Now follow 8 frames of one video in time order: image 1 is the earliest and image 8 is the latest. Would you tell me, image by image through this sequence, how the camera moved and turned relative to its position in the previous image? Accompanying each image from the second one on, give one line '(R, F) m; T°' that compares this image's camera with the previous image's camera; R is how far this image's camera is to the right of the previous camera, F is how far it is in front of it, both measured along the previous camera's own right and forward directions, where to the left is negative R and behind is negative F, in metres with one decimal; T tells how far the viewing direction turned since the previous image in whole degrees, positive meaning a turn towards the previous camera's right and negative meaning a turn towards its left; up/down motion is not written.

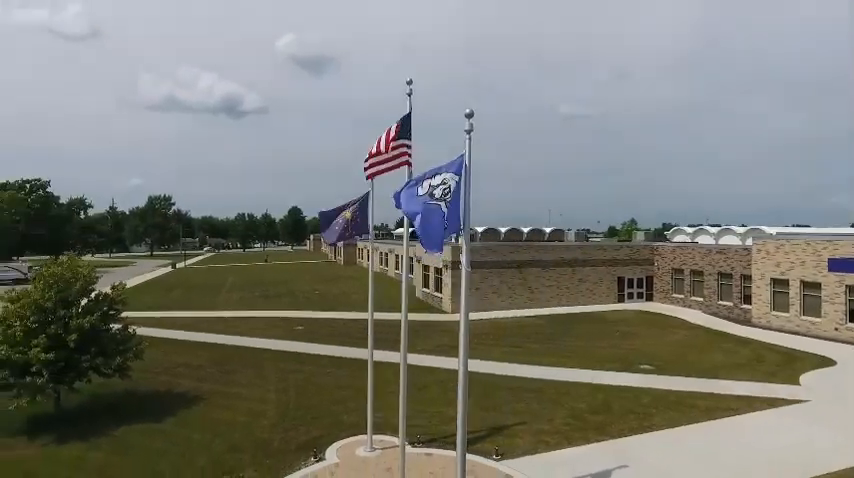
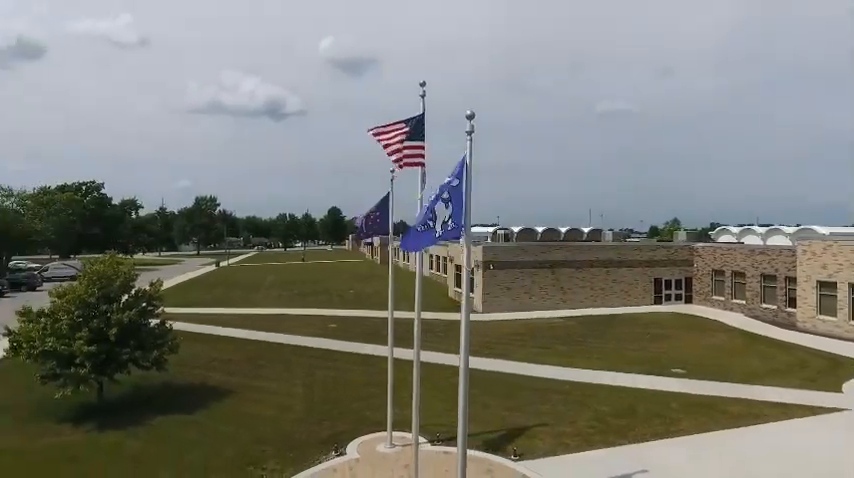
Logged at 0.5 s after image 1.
(+0.5, -0.1) m; -4°
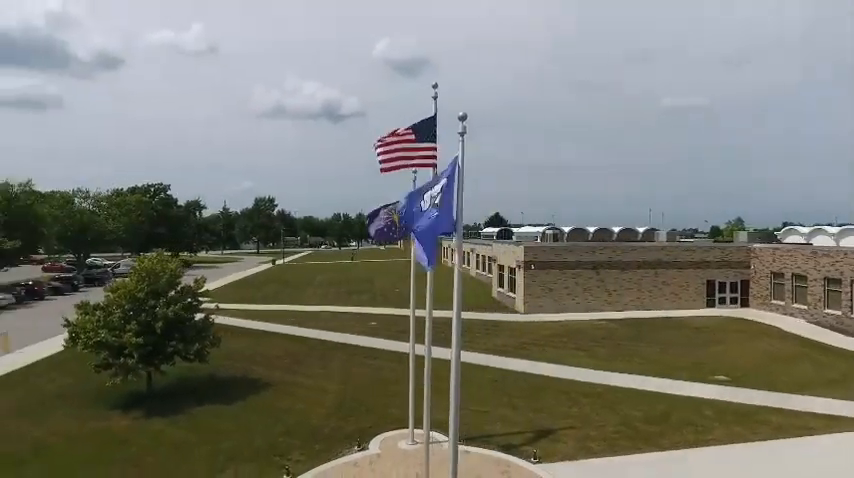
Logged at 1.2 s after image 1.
(+0.8, -0.1) m; -6°
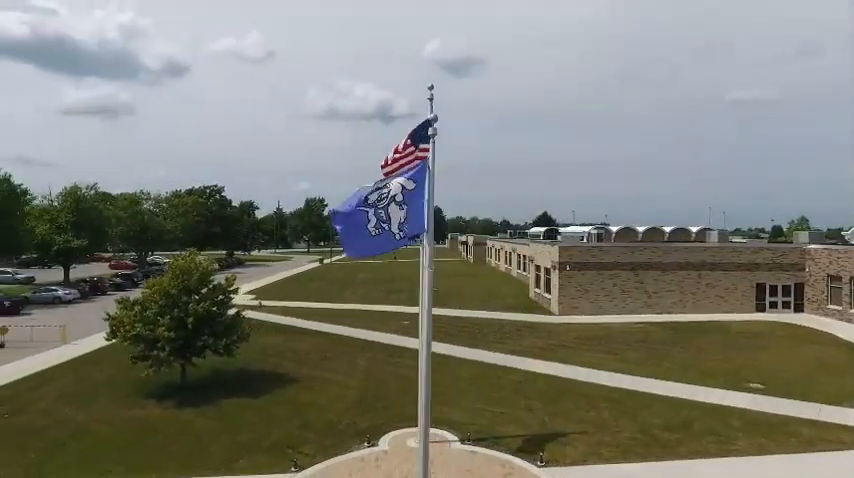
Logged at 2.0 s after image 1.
(+1.1, 0.0) m; -6°
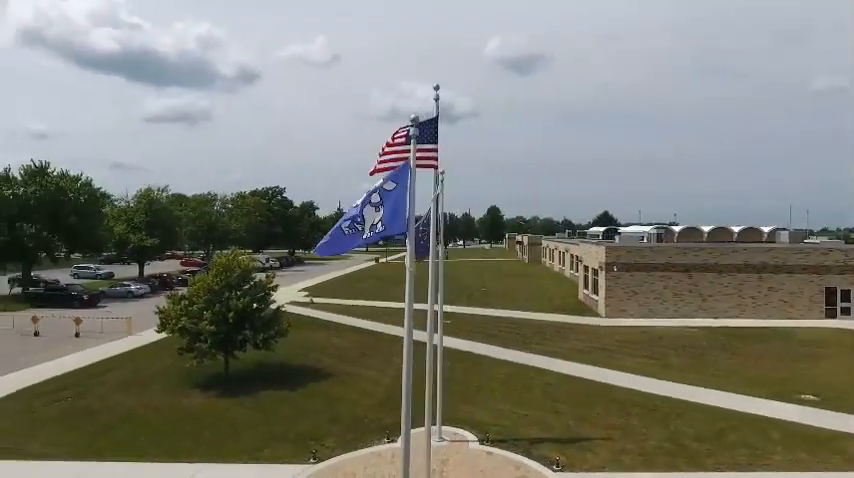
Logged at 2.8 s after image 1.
(+1.1, 0.0) m; -7°
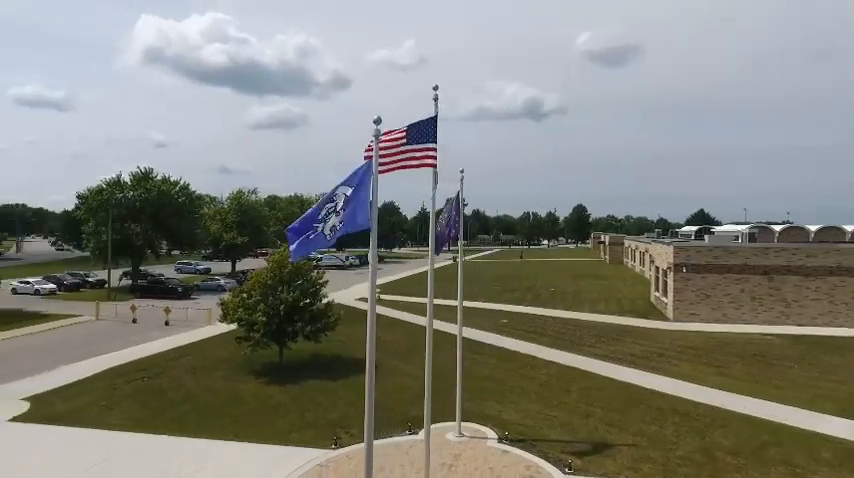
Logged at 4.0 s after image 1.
(+1.8, -0.1) m; -10°
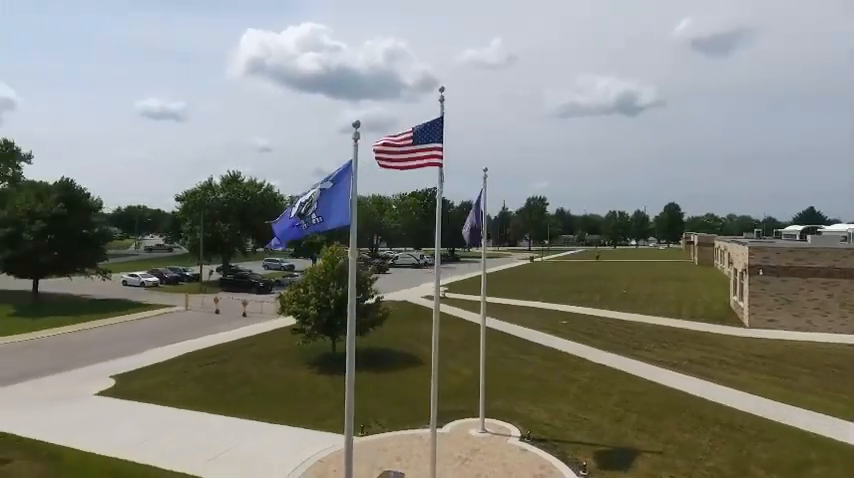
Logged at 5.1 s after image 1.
(+1.6, -0.2) m; -9°
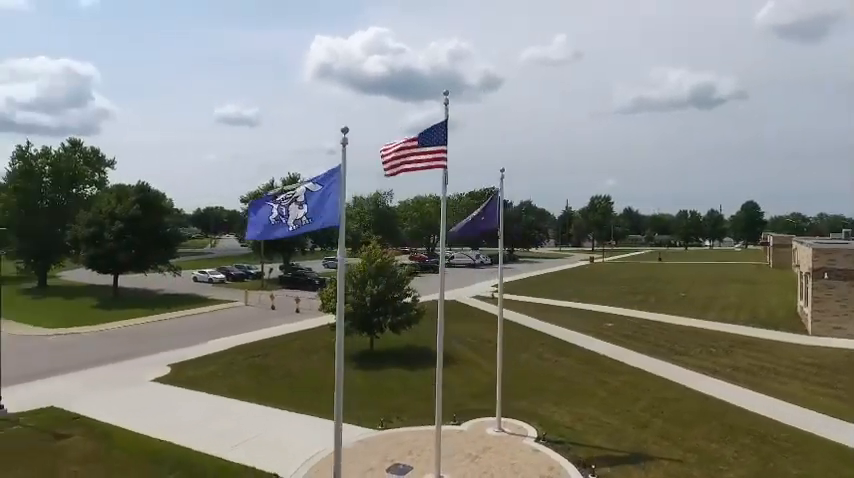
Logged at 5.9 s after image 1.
(+1.2, -0.2) m; -7°
